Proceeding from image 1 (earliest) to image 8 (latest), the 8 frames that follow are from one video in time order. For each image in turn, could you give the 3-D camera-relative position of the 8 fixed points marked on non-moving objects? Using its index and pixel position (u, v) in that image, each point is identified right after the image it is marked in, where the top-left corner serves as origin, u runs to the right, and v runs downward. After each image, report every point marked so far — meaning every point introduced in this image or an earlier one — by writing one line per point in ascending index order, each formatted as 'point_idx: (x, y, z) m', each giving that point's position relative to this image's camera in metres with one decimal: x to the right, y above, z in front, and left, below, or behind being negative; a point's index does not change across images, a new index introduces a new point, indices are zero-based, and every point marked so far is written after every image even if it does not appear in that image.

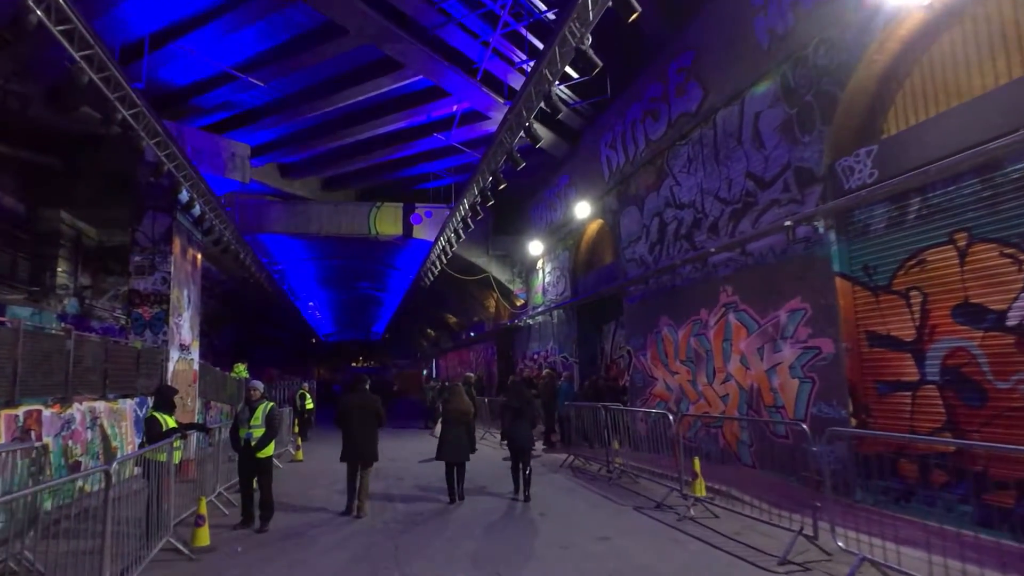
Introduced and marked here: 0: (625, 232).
0: (+2.4, +1.2, +14.0) m
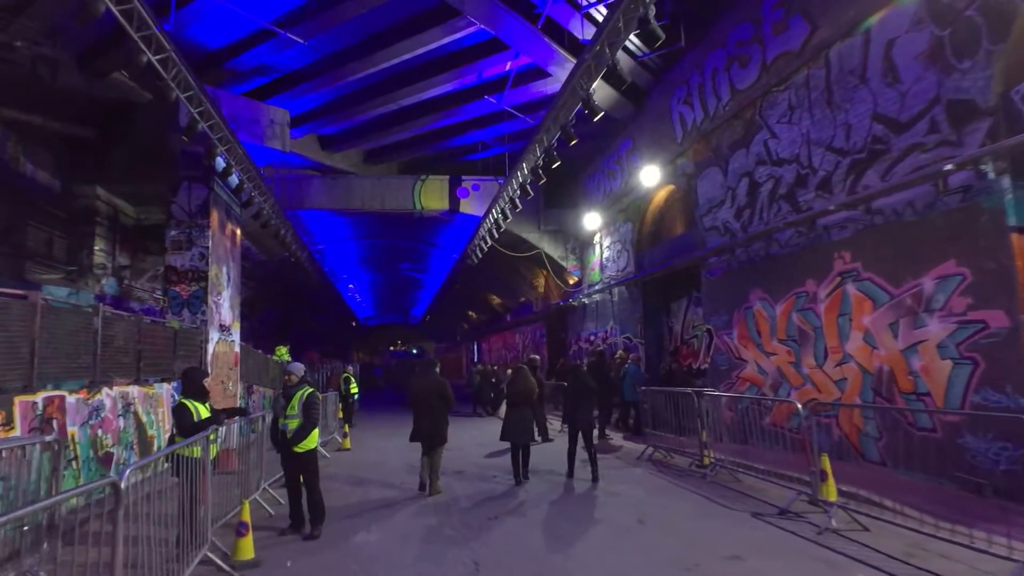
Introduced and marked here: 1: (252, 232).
0: (+3.6, +1.7, +12.5) m
1: (-7.7, +1.6, +19.4) m
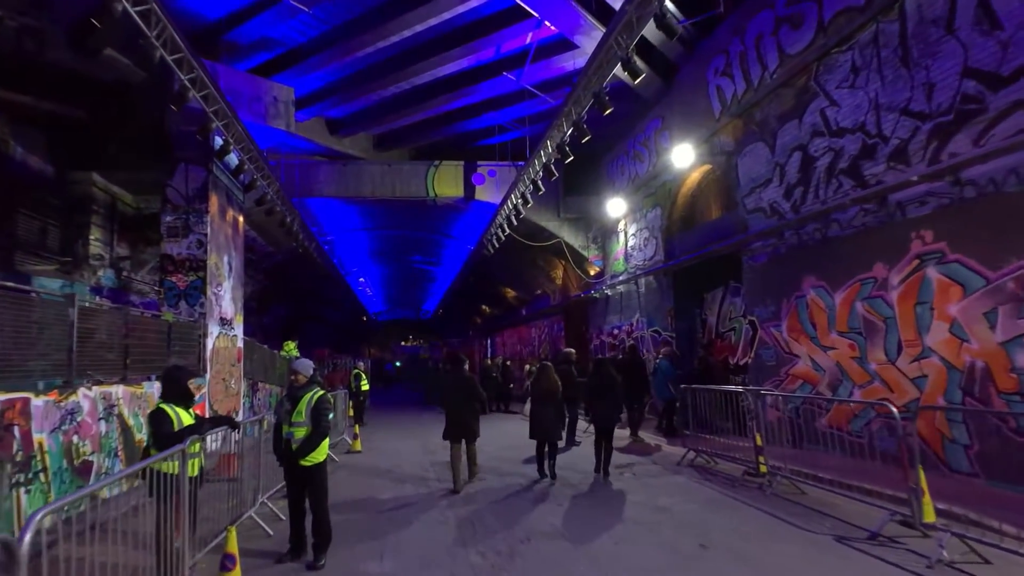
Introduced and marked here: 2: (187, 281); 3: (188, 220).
0: (+4.0, +1.9, +11.4) m
1: (-7.2, +1.9, +18.5) m
2: (-5.8, +0.1, +11.8) m
3: (-5.9, +1.2, +12.0) m
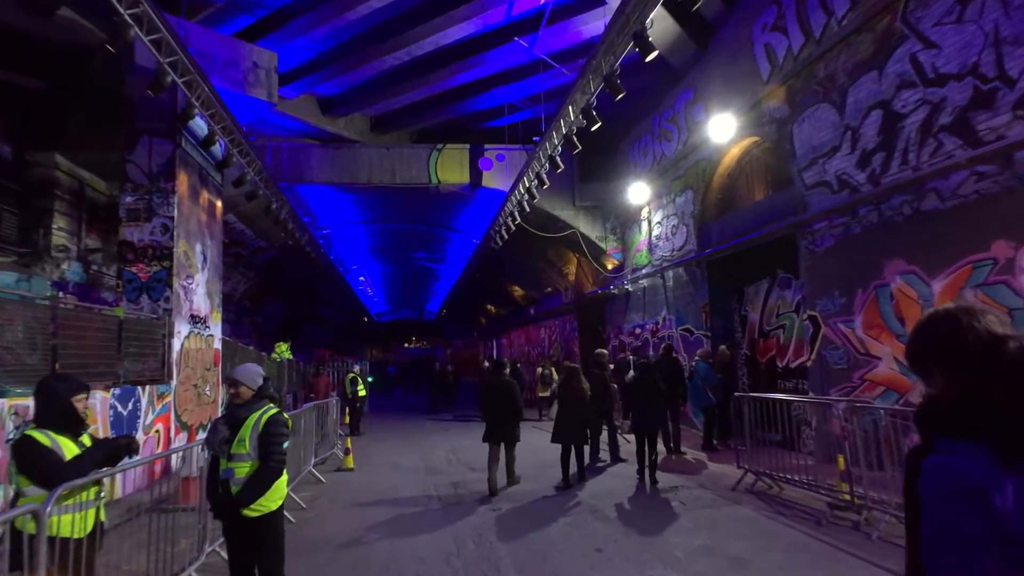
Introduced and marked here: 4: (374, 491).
0: (+4.3, +2.1, +9.7) m
1: (-6.9, +2.0, +16.9) m
2: (-5.6, +0.2, +10.1) m
3: (-5.7, +1.4, +10.3) m
4: (-2.1, -3.0, +9.8) m
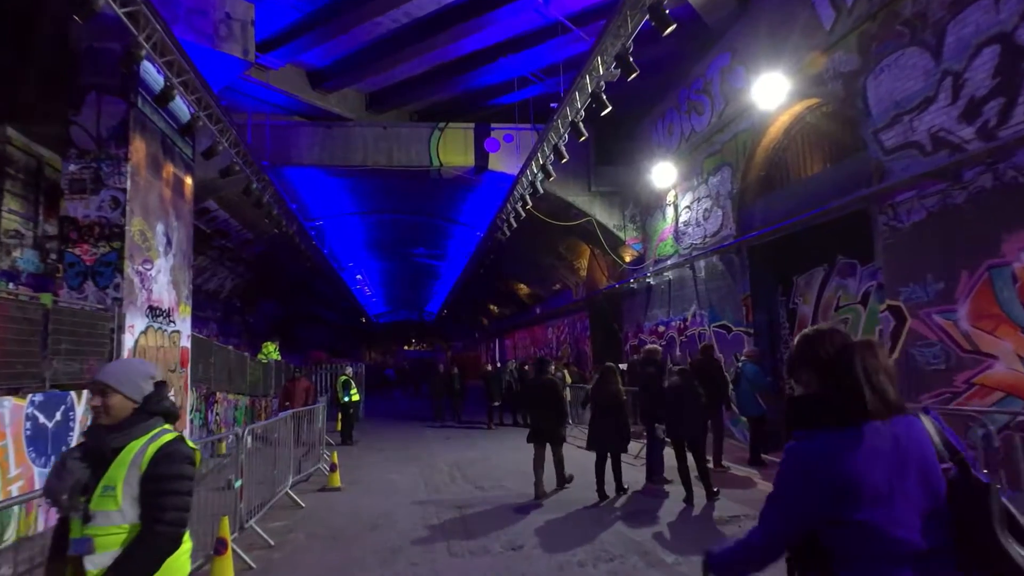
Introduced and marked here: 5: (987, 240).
0: (+4.5, +2.3, +8.0) m
1: (-6.7, +2.1, +15.2) m
2: (-5.4, +0.4, +8.5) m
3: (-5.4, +1.5, +8.7) m
4: (-1.8, -2.9, +8.1) m
5: (+4.7, +0.5, +6.6) m
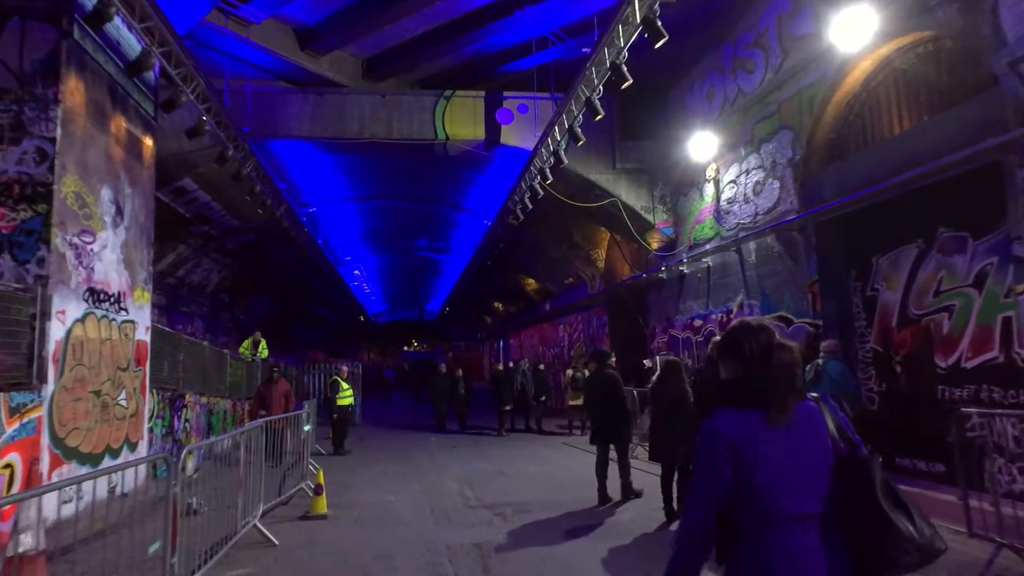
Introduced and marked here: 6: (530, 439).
0: (+4.8, +2.5, +6.2) m
1: (-6.3, +2.4, +13.4) m
2: (-5.0, +0.7, +6.7) m
3: (-5.1, +1.8, +6.9) m
4: (-1.5, -2.6, +6.3) m
5: (+5.1, +0.7, +4.8) m
6: (+0.4, -3.5, +15.0) m
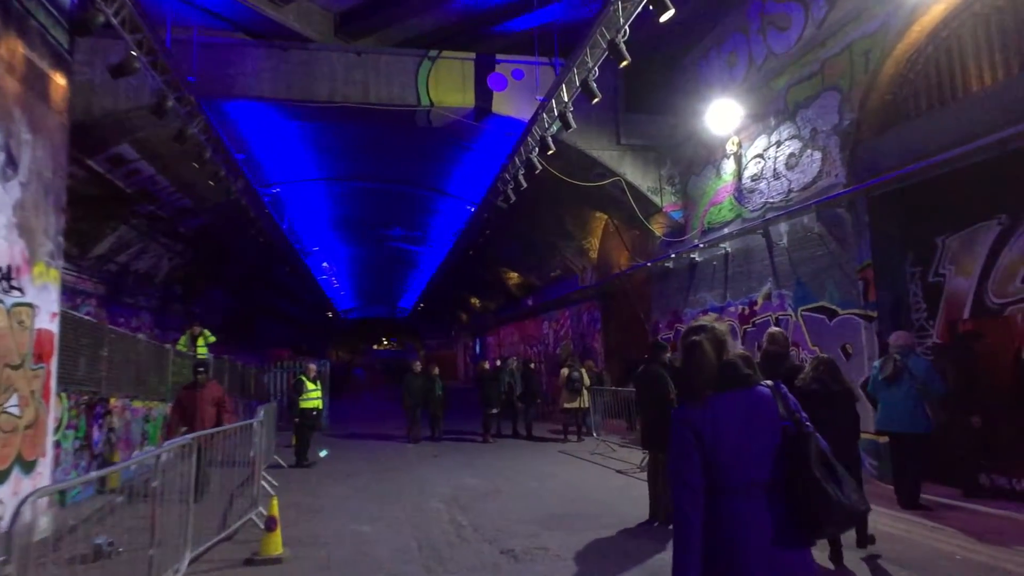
0: (+5.0, +2.7, +4.8) m
1: (-6.5, +2.6, +11.5) m
2: (-4.9, +0.9, +4.8) m
3: (-4.9, +2.1, +5.0) m
4: (-1.4, -2.4, +4.6) m
5: (+5.3, +0.9, +3.4) m
6: (+0.2, -3.2, +13.3) m
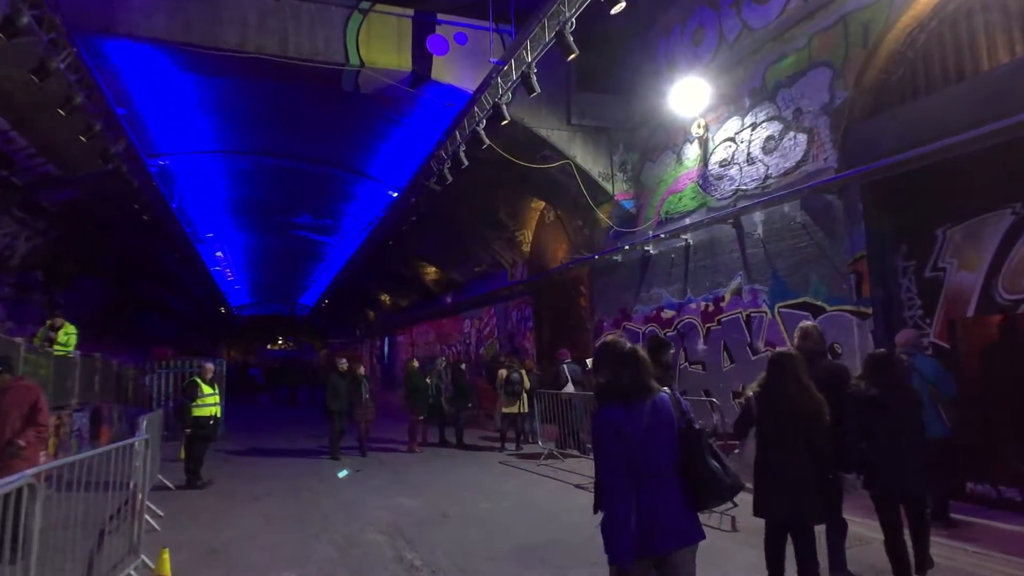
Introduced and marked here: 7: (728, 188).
0: (+5.2, +2.8, +4.2) m
1: (-7.2, +2.9, +9.1) m
2: (-4.7, +1.2, +2.7) m
3: (-4.8, +2.3, +2.9) m
4: (-1.2, -2.2, +3.0) m
5: (+5.6, +1.0, +2.8) m
6: (-1.0, -3.1, +11.9) m
7: (+3.2, +1.5, +9.6) m
